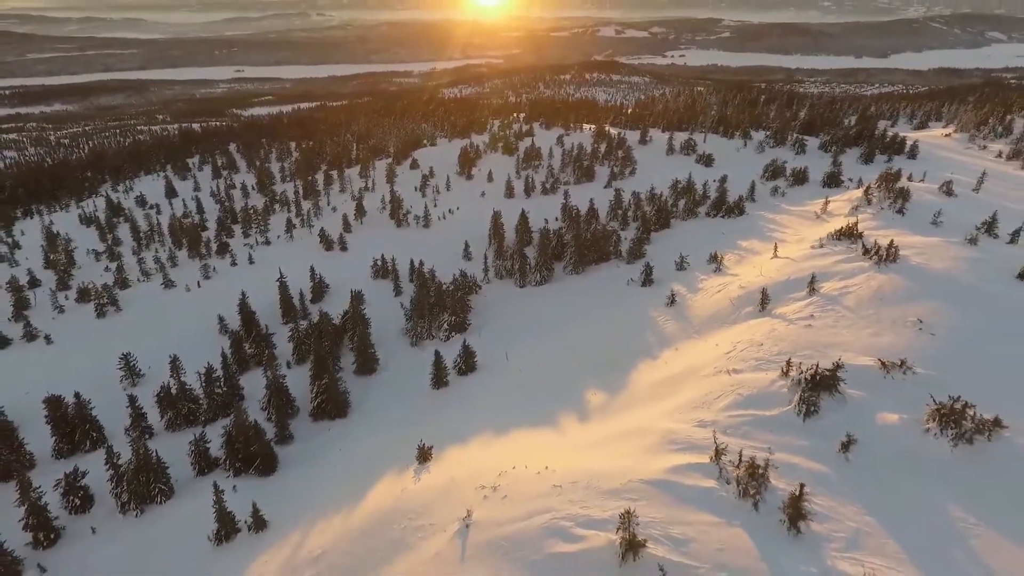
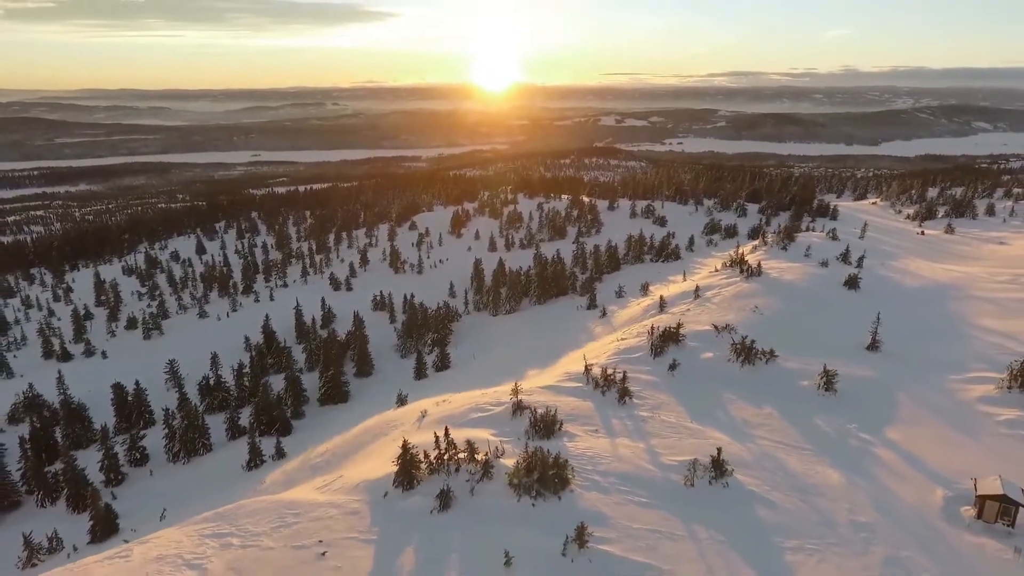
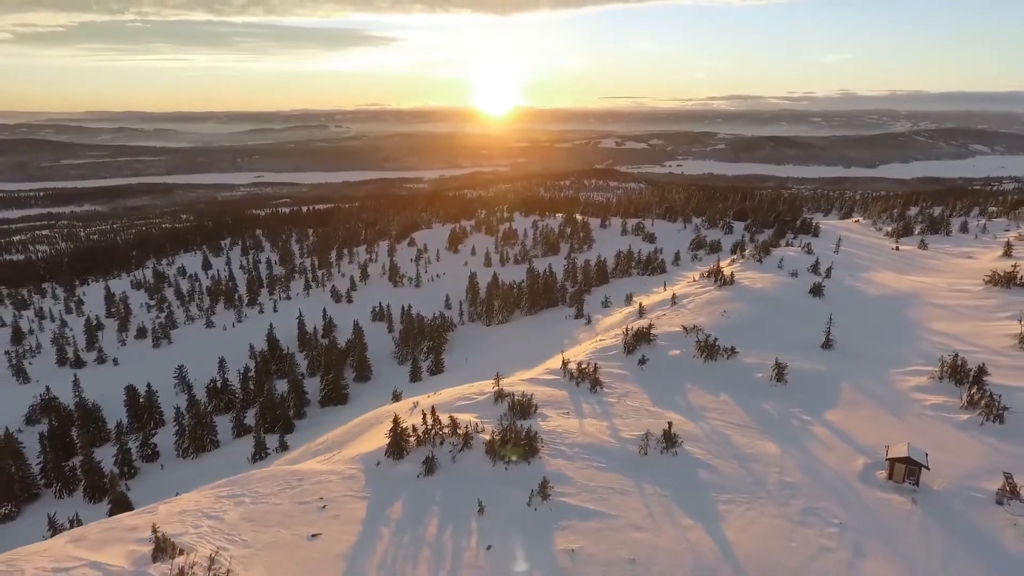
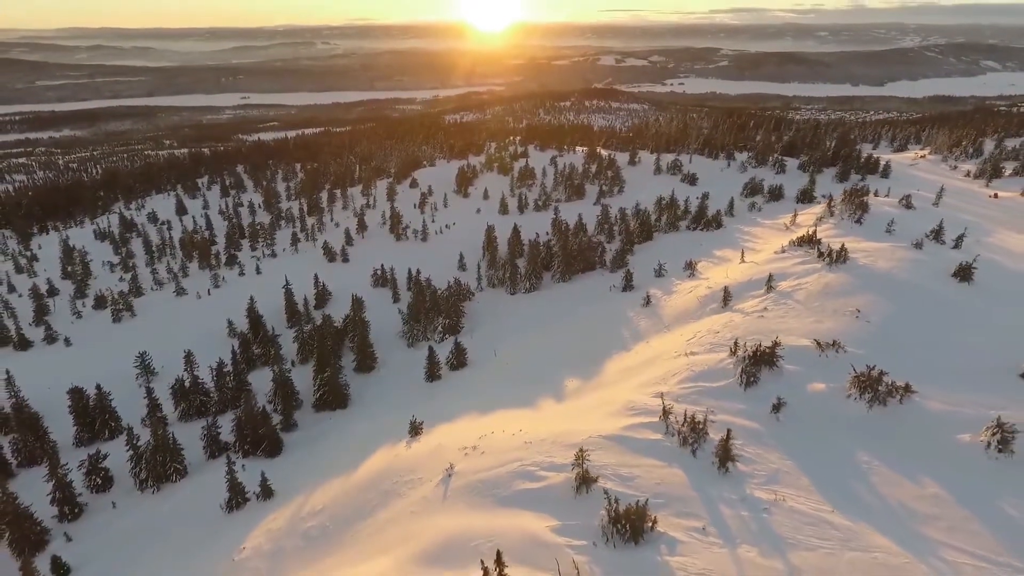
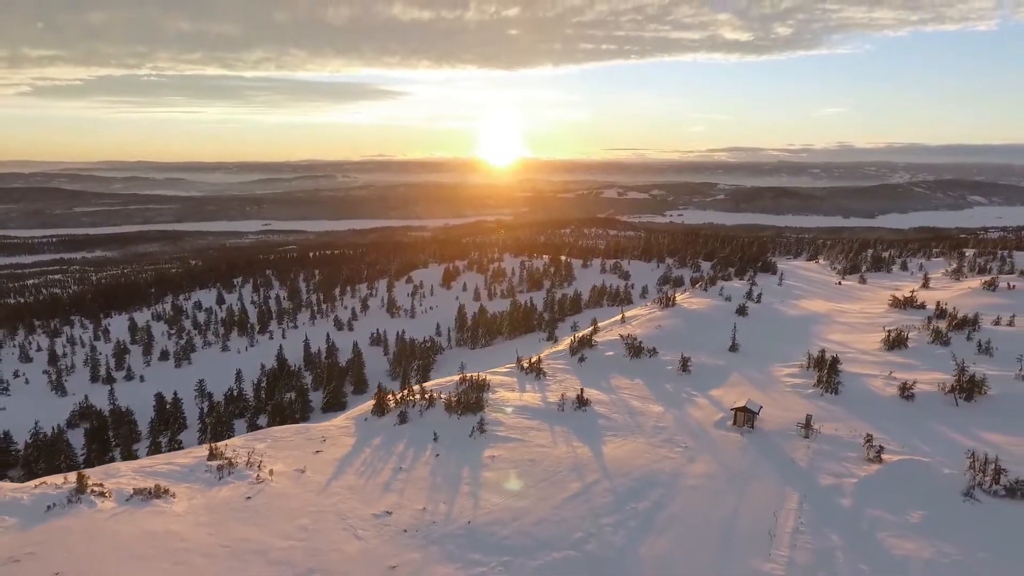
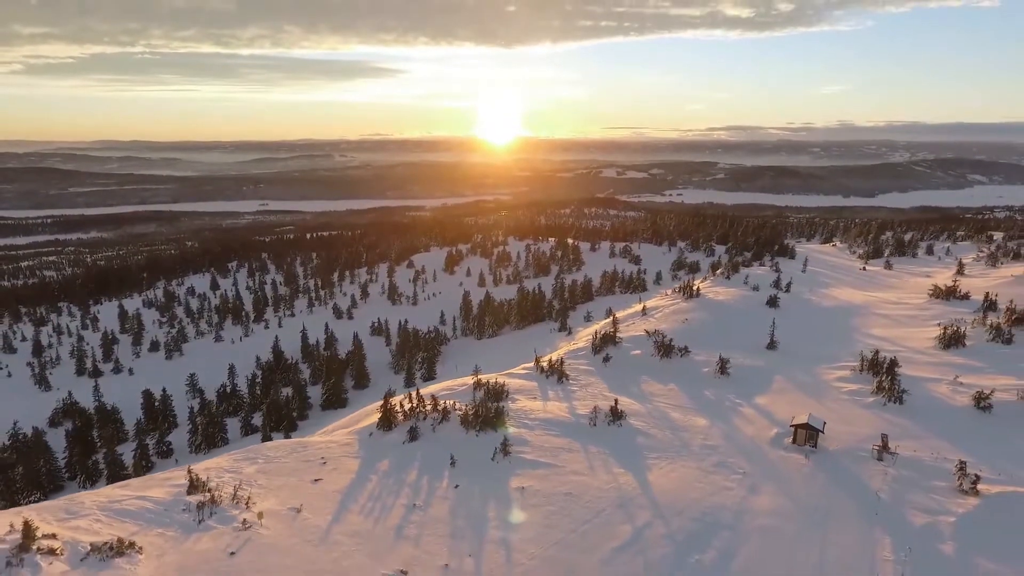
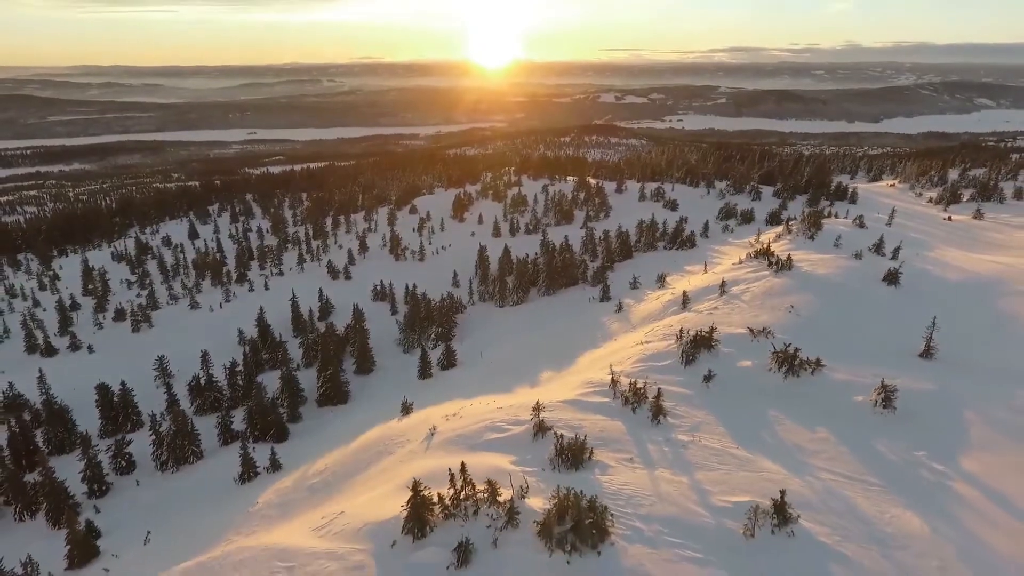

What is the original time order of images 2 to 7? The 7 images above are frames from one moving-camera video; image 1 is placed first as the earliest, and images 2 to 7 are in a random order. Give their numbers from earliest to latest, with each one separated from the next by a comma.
4, 7, 2, 3, 6, 5
